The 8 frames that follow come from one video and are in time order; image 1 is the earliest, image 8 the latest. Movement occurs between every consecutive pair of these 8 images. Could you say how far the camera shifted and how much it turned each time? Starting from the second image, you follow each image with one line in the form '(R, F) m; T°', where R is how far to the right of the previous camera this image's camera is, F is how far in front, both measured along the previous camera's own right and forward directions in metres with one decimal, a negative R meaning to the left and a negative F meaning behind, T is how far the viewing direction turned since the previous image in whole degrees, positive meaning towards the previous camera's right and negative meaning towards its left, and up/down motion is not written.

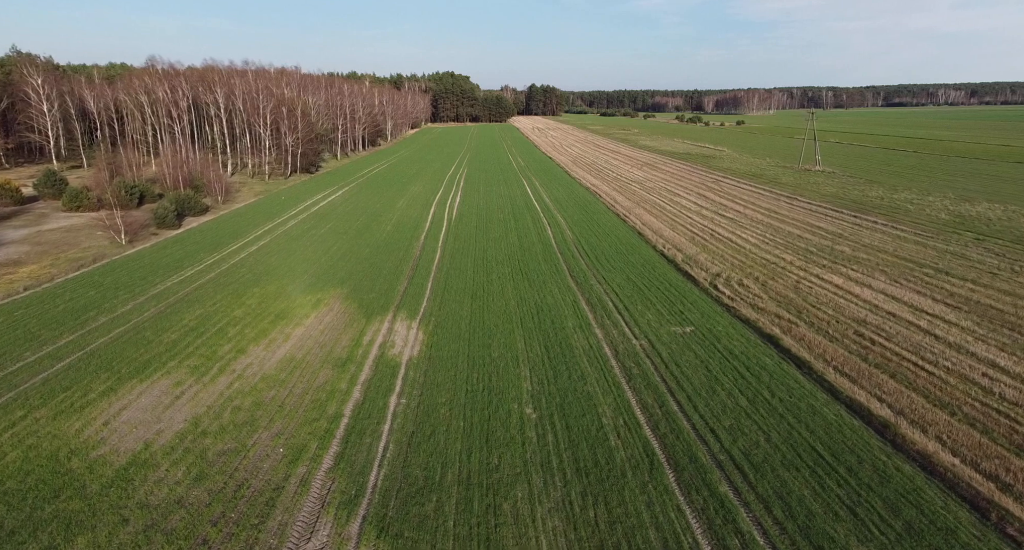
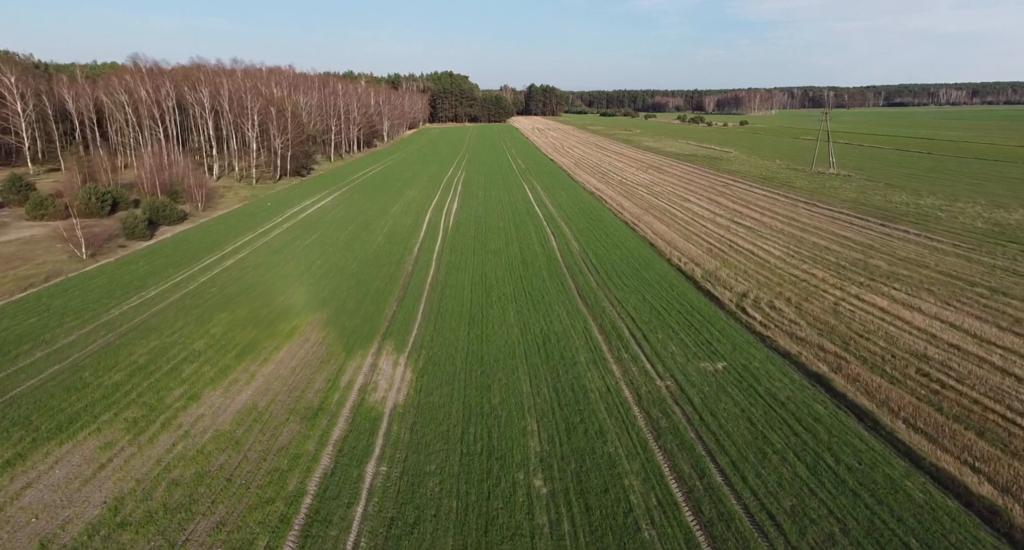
(-0.1, +1.9) m; 0°
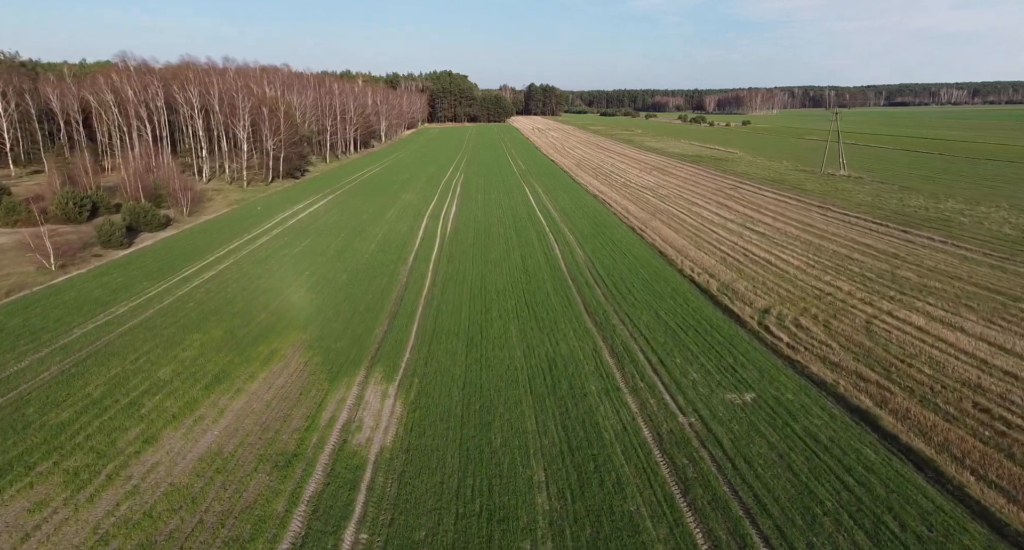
(-0.1, +1.3) m; 0°
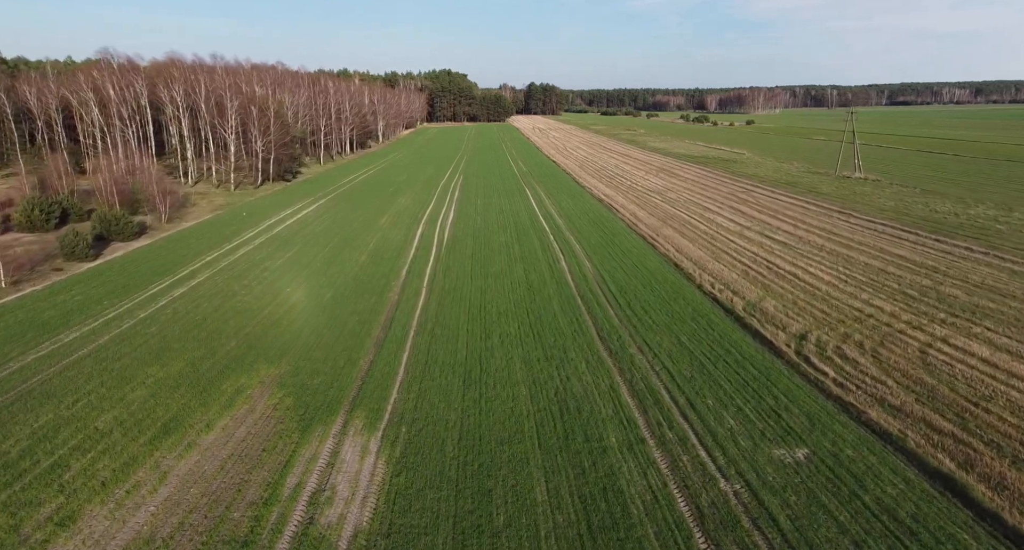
(-0.1, +1.7) m; 0°
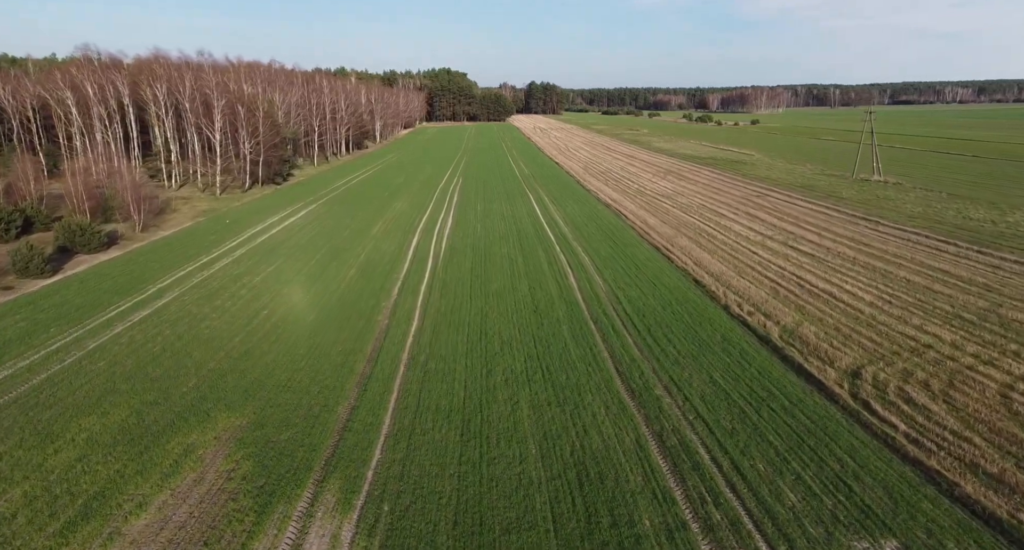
(-0.1, +1.8) m; 0°
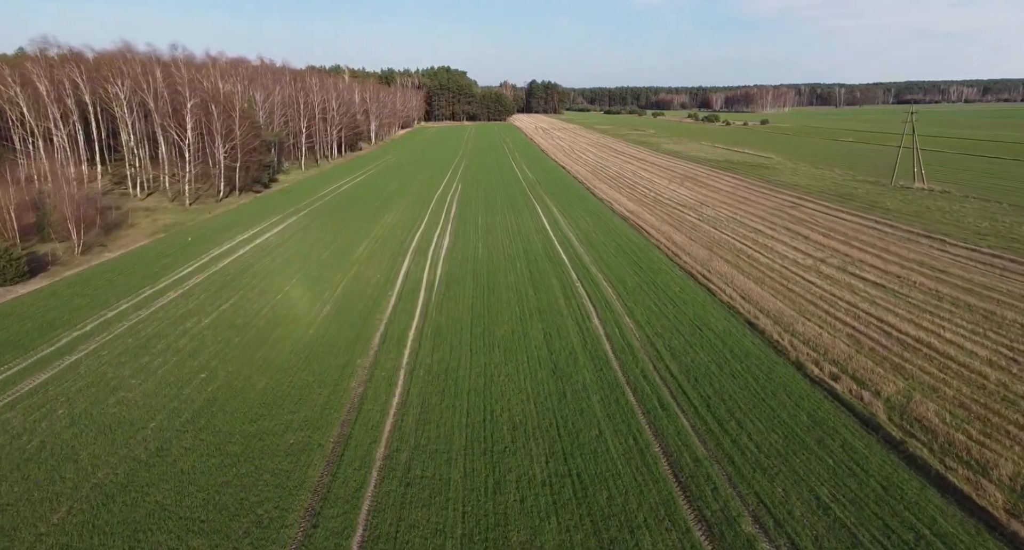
(-0.3, +3.5) m; 0°
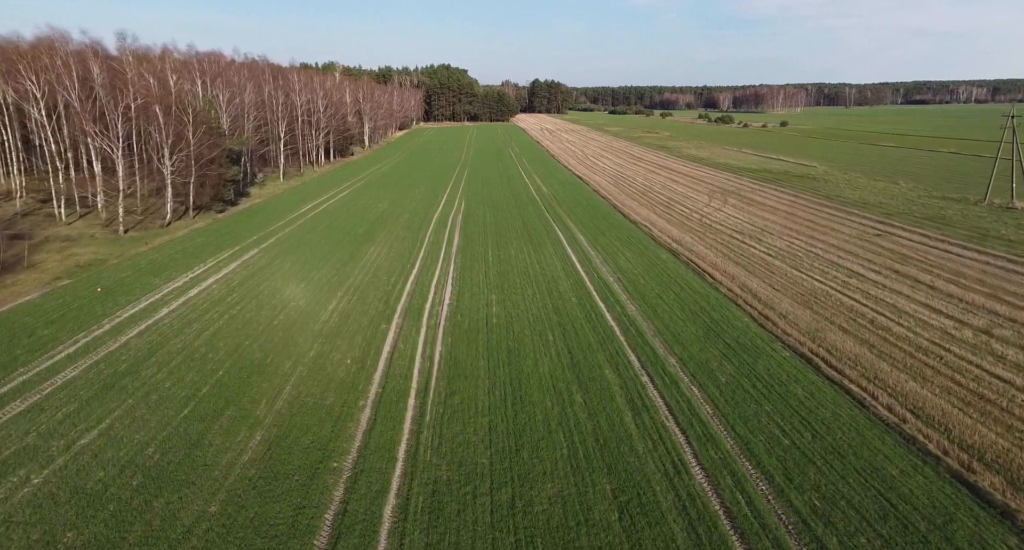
(-0.7, +6.1) m; 0°
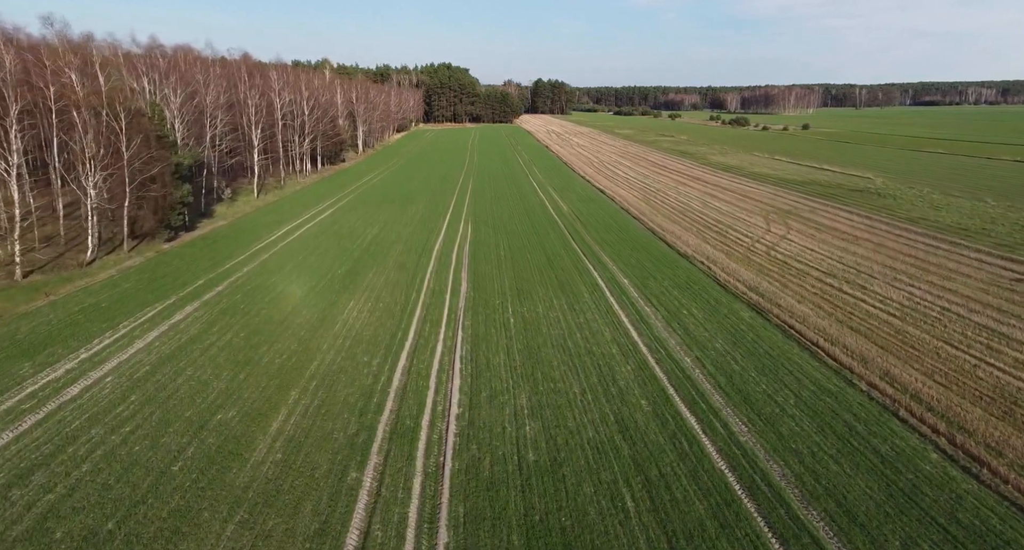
(-0.8, +5.9) m; 0°
